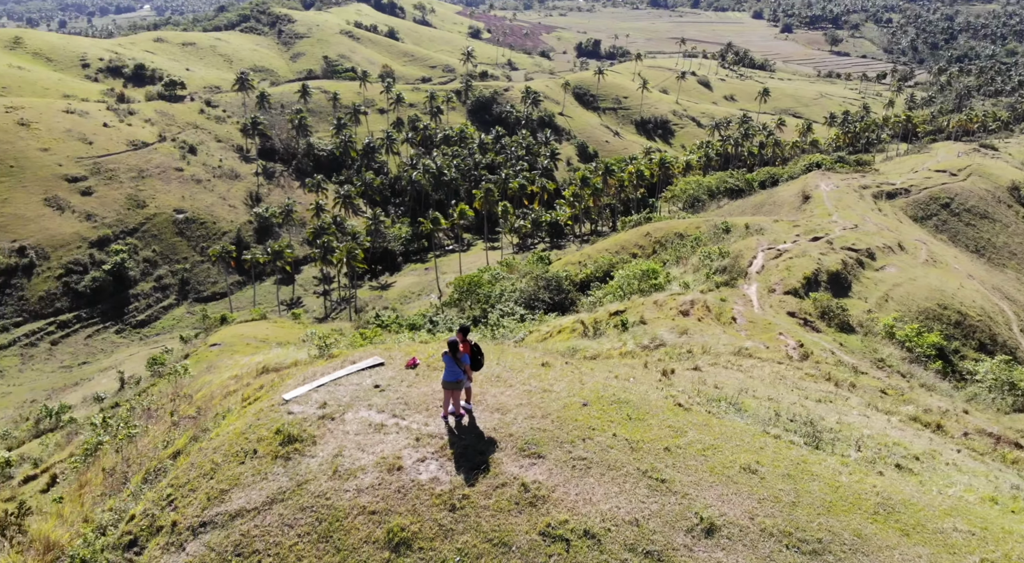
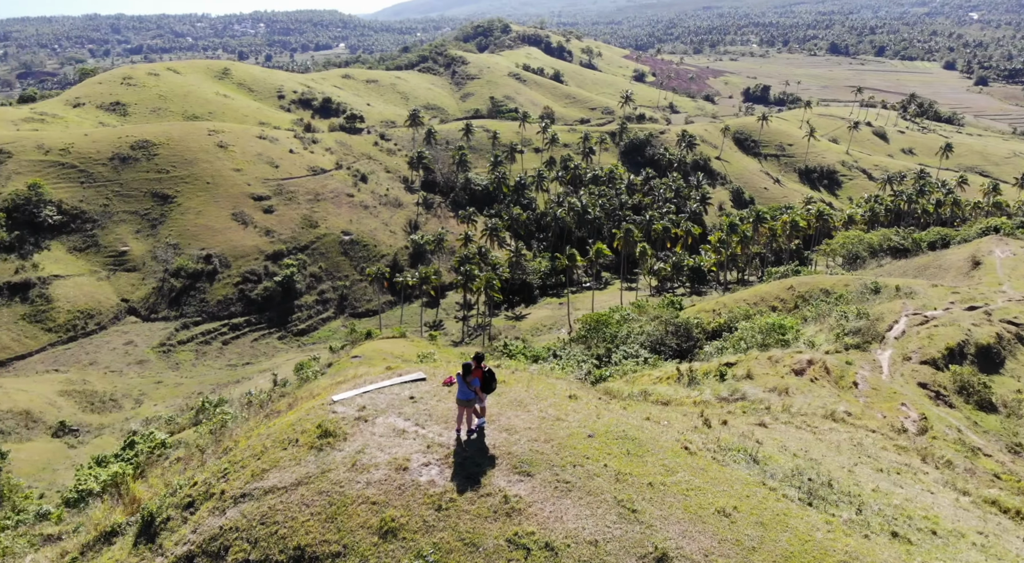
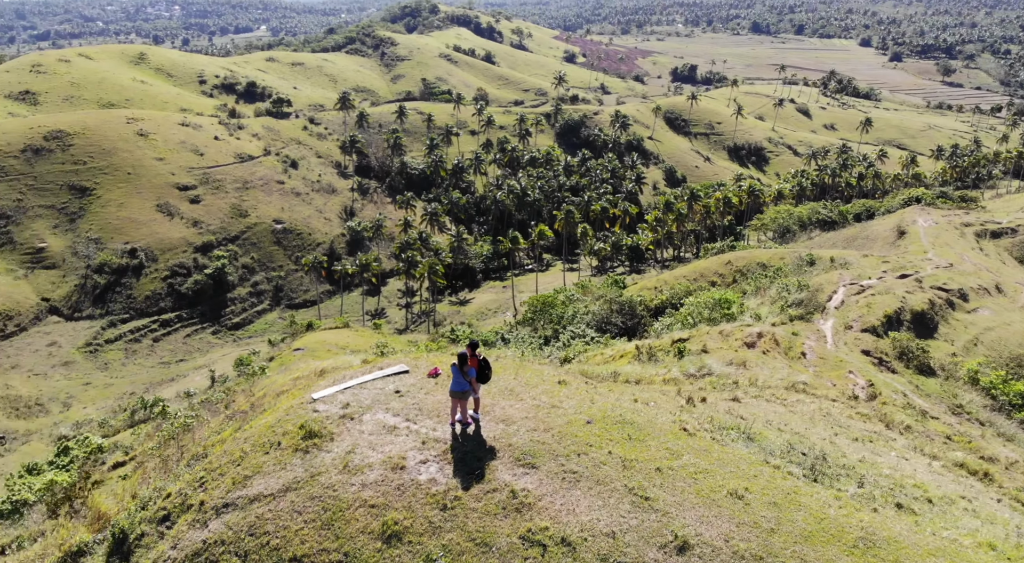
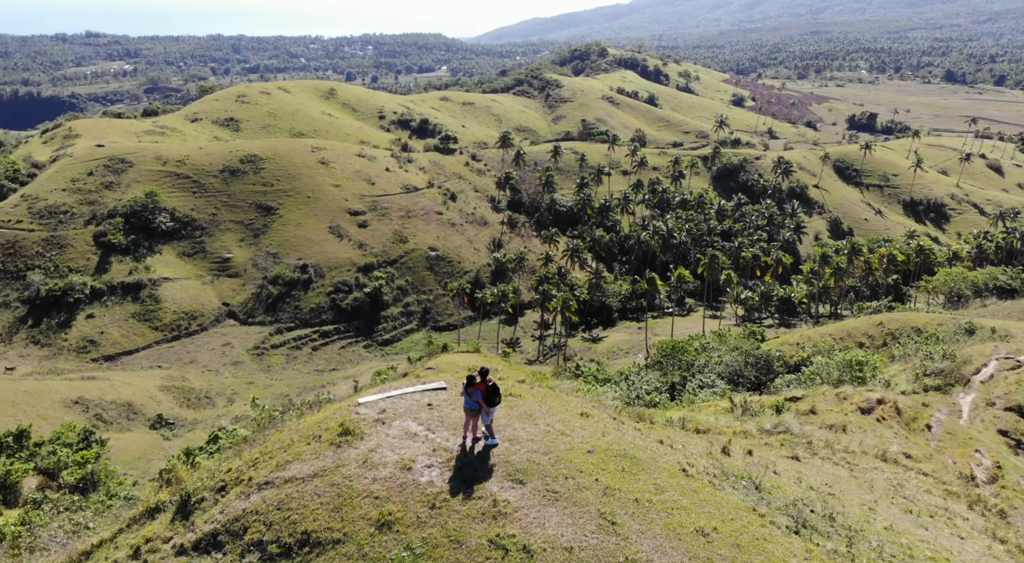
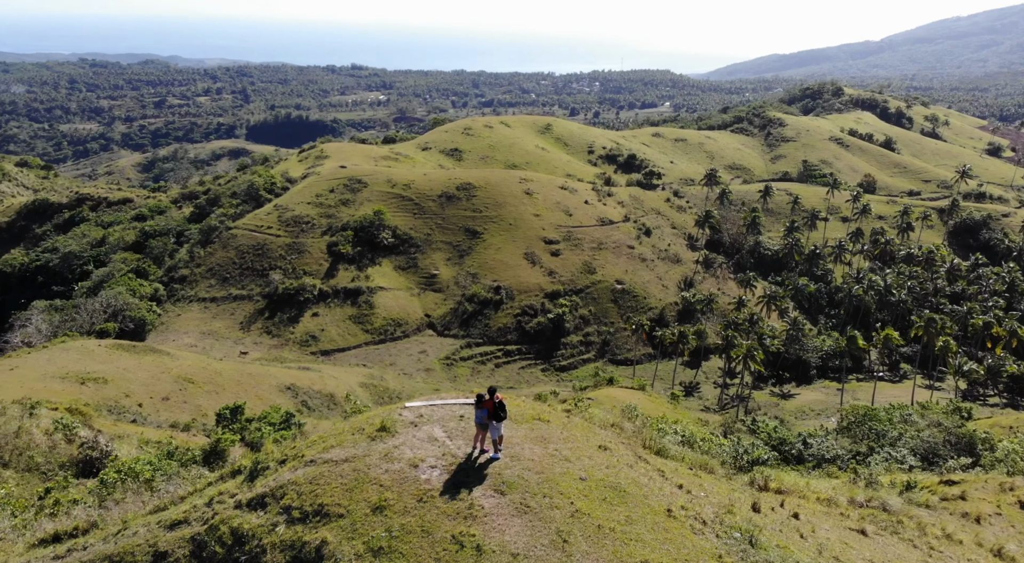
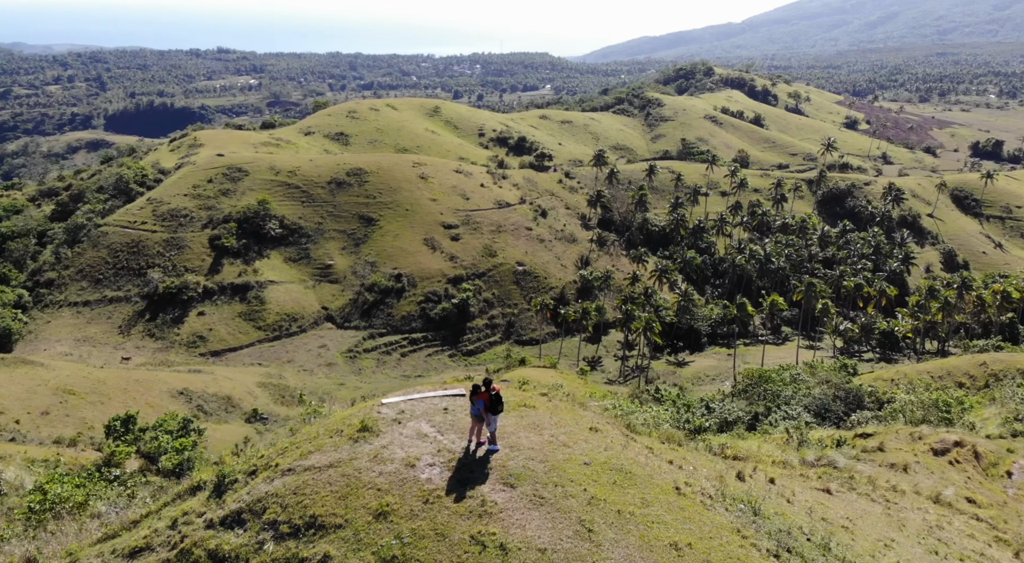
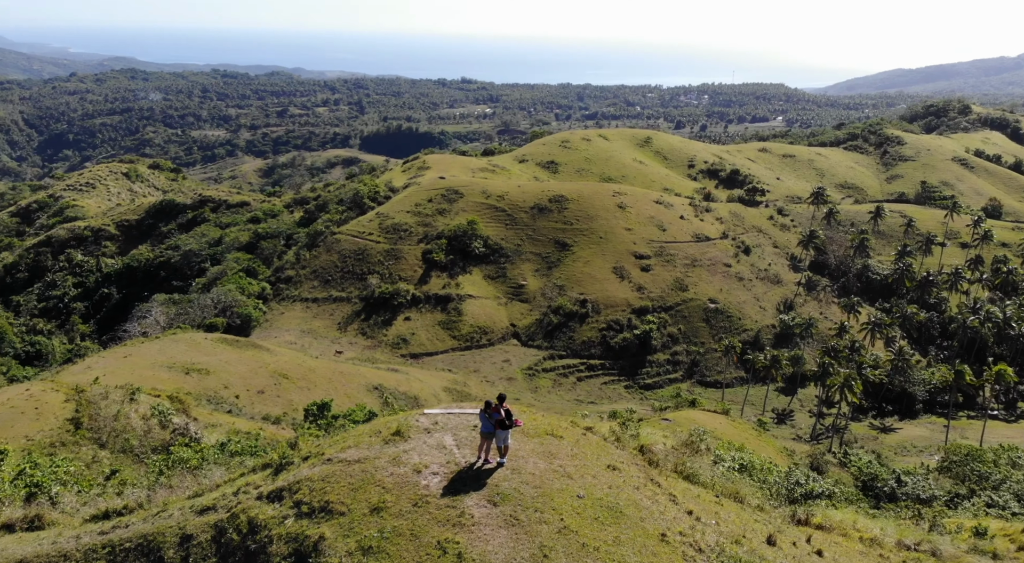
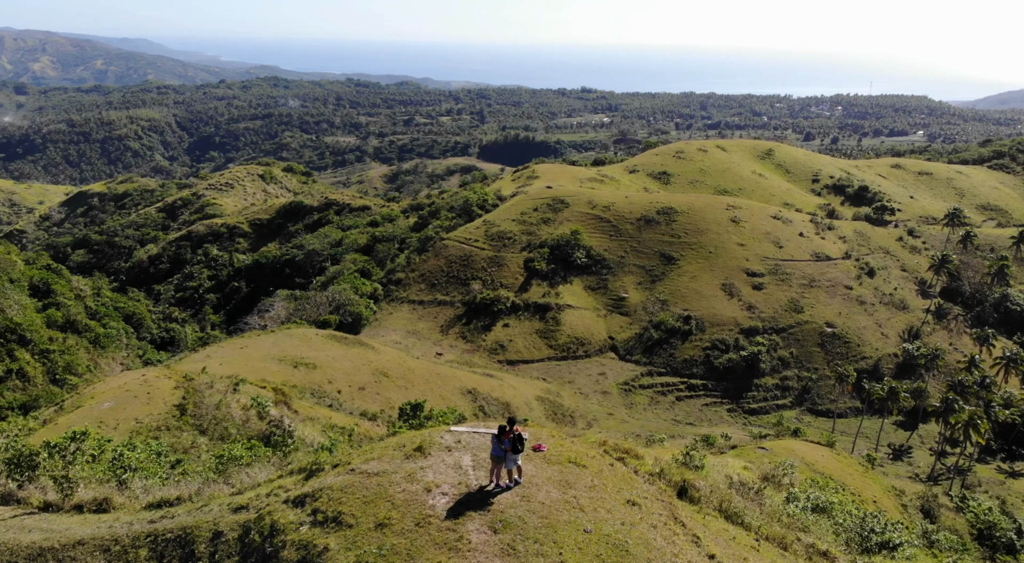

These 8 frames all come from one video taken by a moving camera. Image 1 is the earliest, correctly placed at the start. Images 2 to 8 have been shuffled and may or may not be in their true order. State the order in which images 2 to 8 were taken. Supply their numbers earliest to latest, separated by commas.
3, 2, 4, 6, 5, 7, 8
